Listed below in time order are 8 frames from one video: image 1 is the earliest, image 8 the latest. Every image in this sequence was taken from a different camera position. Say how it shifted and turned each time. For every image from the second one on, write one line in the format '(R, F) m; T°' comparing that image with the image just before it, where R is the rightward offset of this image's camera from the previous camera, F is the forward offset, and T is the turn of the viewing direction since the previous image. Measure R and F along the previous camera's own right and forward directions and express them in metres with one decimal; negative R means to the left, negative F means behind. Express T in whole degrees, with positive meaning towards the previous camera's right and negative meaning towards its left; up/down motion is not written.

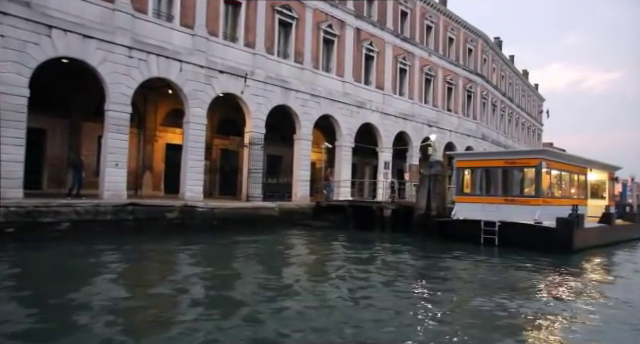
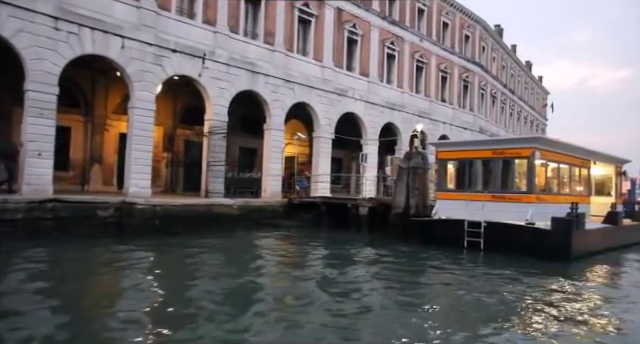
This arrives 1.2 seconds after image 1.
(+1.4, +2.1) m; -1°
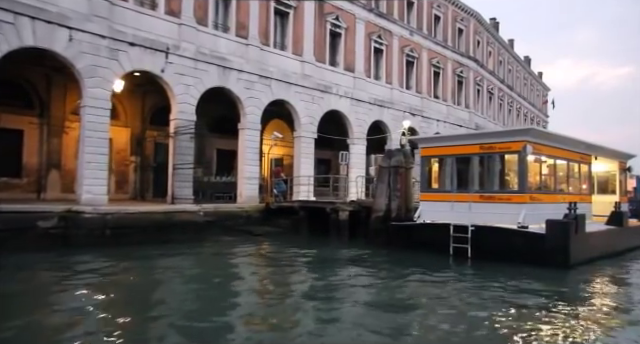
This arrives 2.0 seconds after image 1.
(+0.9, +1.4) m; 0°
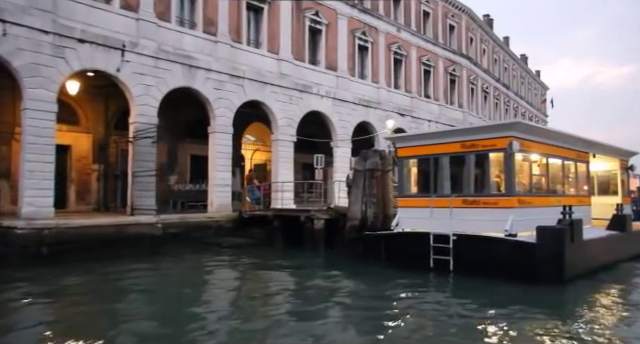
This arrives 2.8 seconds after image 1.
(+0.9, +1.3) m; 0°
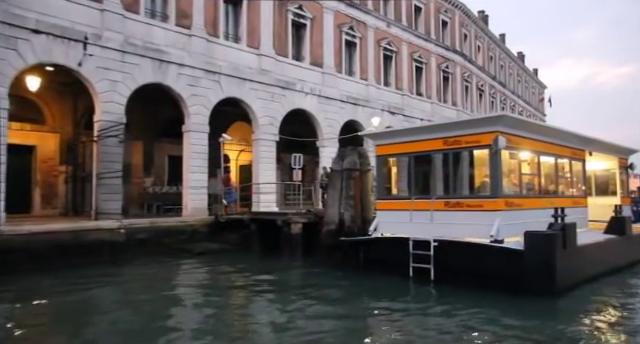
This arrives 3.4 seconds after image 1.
(+0.7, +0.9) m; 0°
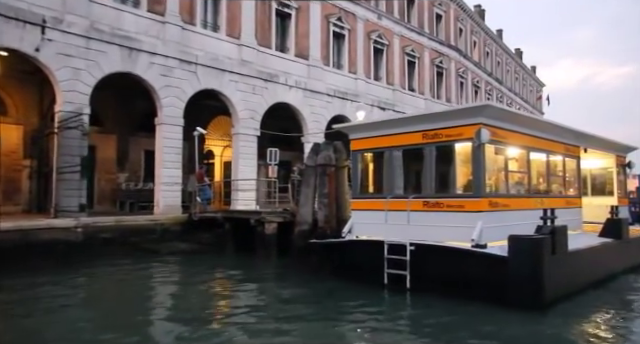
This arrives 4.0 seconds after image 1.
(+0.6, +0.9) m; 0°
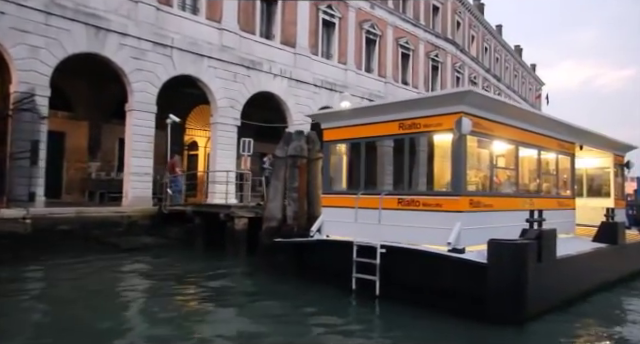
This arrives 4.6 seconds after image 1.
(+0.6, +0.9) m; 0°
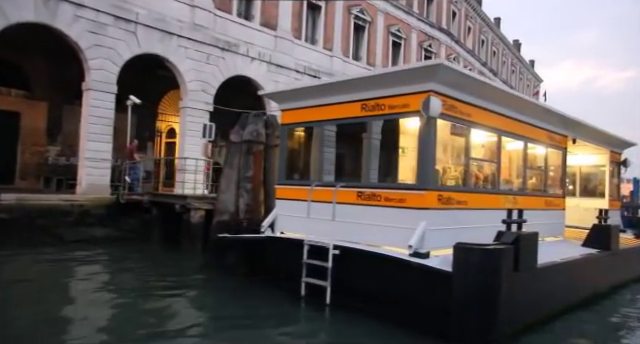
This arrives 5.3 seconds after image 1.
(+0.7, +1.1) m; 0°
